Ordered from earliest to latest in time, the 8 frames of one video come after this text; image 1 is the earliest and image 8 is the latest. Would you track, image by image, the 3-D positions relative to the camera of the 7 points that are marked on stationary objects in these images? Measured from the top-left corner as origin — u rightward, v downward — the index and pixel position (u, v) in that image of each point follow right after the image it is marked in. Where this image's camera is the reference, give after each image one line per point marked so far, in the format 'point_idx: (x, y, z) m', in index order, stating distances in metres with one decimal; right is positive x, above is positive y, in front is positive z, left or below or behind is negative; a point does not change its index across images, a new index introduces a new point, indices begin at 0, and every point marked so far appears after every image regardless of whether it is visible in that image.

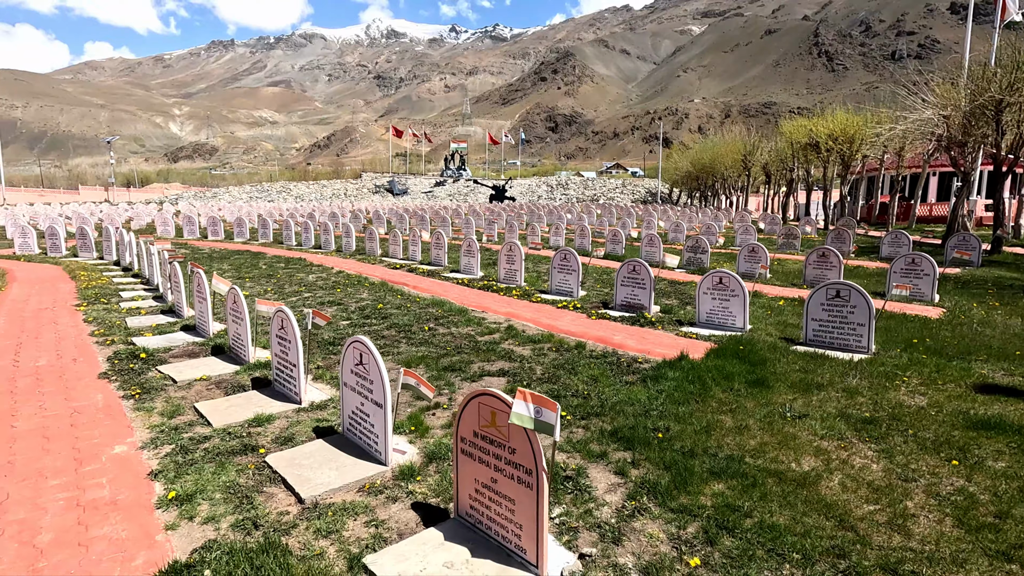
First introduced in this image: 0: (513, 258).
0: (0.0, +0.7, +11.6) m
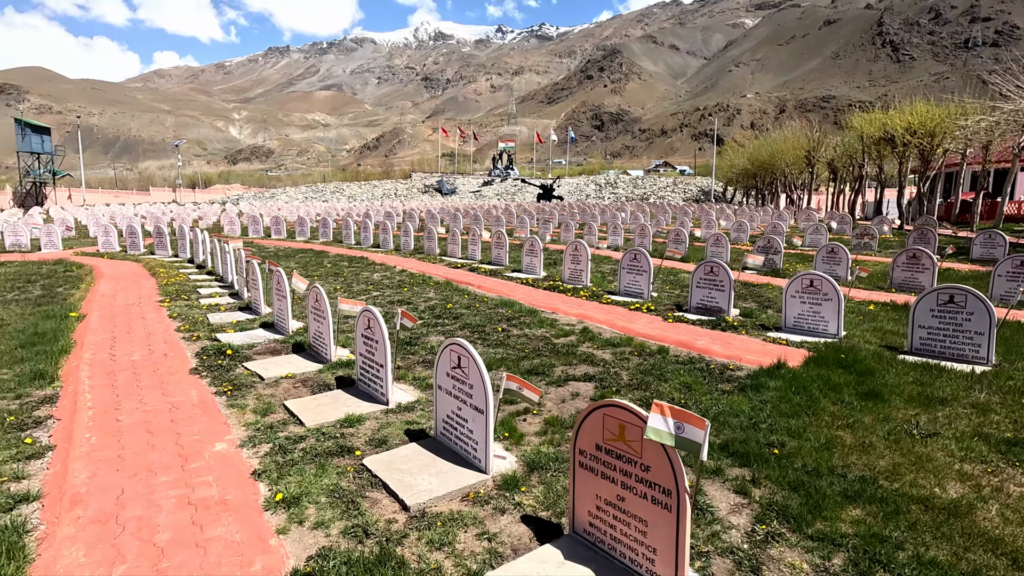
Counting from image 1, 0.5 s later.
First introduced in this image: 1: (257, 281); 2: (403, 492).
0: (+1.4, +0.6, +11.3) m
1: (-4.2, +0.1, +8.8) m
2: (-0.7, -1.4, +3.5) m
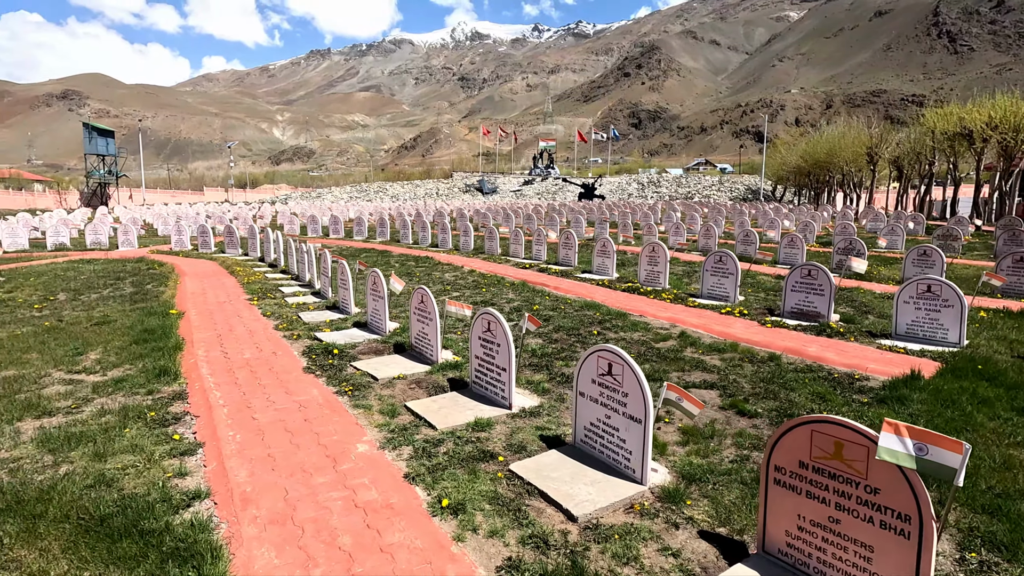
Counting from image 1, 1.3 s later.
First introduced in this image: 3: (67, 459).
0: (+3.0, +0.6, +11.1) m
1: (-2.8, +0.1, +8.9) m
2: (+0.4, -1.4, +3.5) m
3: (-3.5, -1.3, +4.2) m
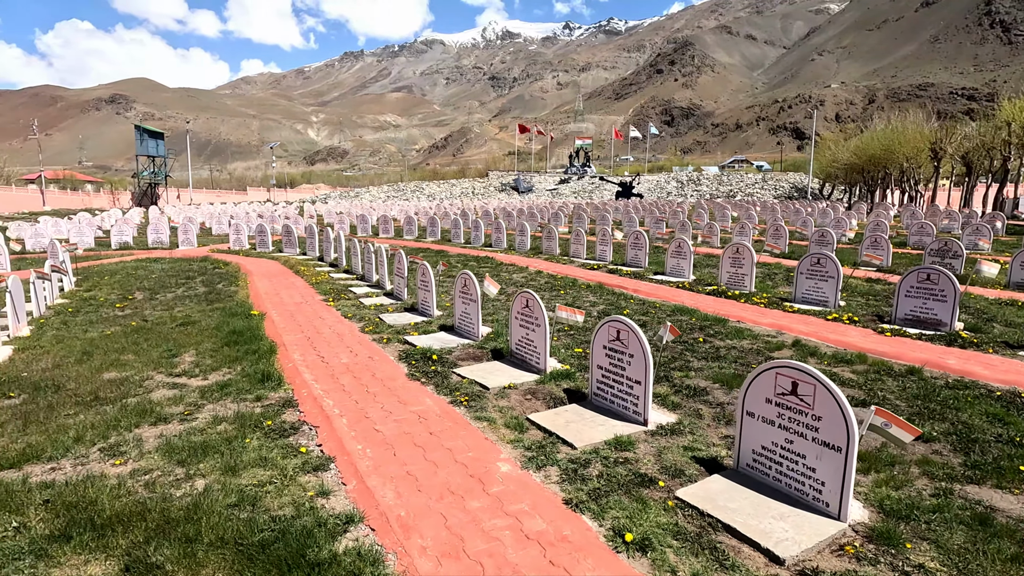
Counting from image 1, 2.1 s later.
0: (+4.5, +0.5, +10.5) m
1: (-1.4, +0.1, +8.7) m
2: (+1.4, -1.4, +3.1) m
3: (-2.4, -1.4, +4.0) m
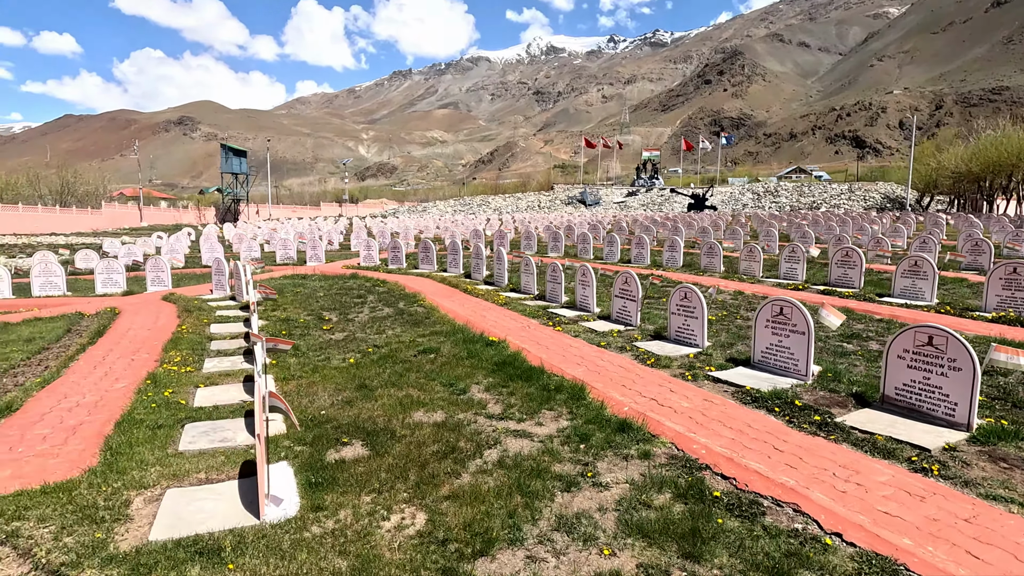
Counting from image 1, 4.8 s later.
0: (+8.6, +0.1, +9.1) m
1: (+2.6, -0.3, +7.7) m
2: (+5.0, -1.7, +1.8) m
3: (+1.3, -1.6, +3.1) m
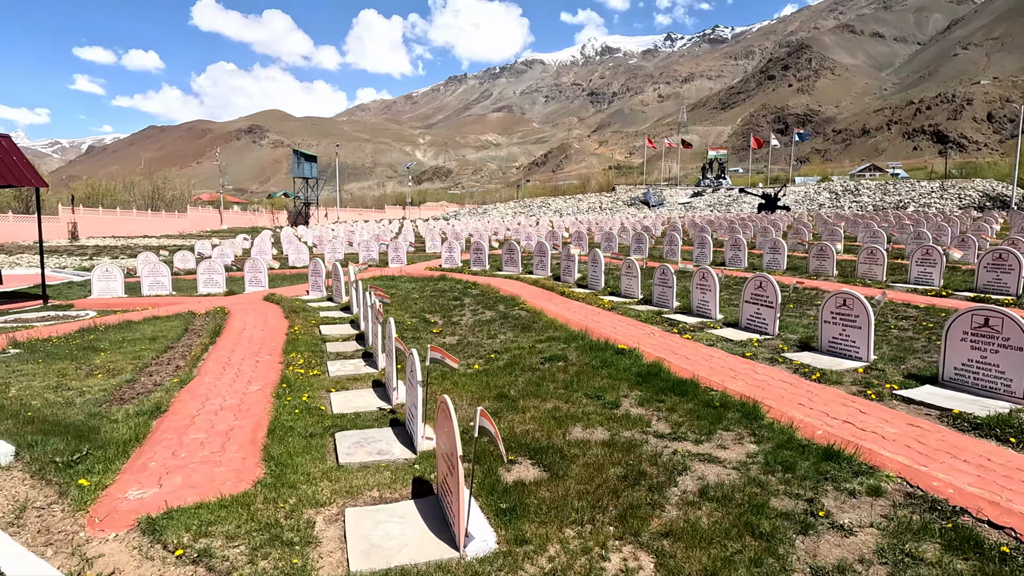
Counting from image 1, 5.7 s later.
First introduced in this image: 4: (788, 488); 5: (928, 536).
0: (+10.5, -0.1, +7.6) m
1: (+4.4, -0.4, +6.9) m
2: (+6.2, -1.8, +0.8) m
3: (+2.6, -1.7, +2.4) m
4: (+2.0, -1.5, +3.9) m
5: (+2.6, -1.6, +3.4) m
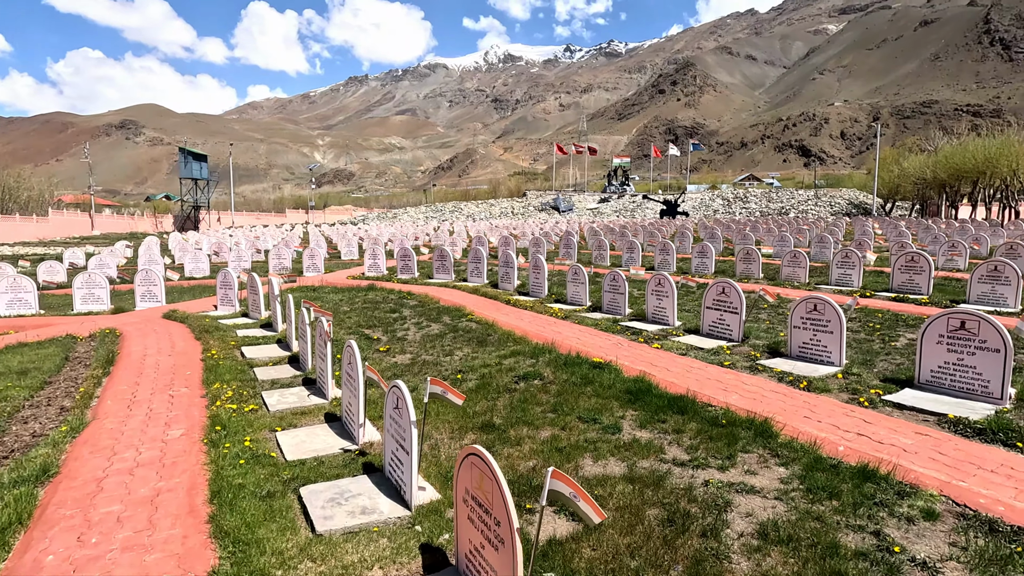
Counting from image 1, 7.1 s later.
0: (+10.0, 0.0, +8.7) m
1: (+4.1, -0.4, +6.9) m
2: (+6.9, -1.7, +1.2) m
3: (+3.1, -1.7, +2.2) m
4: (+2.2, -1.6, +3.6) m
5: (+2.9, -1.6, +3.1) m
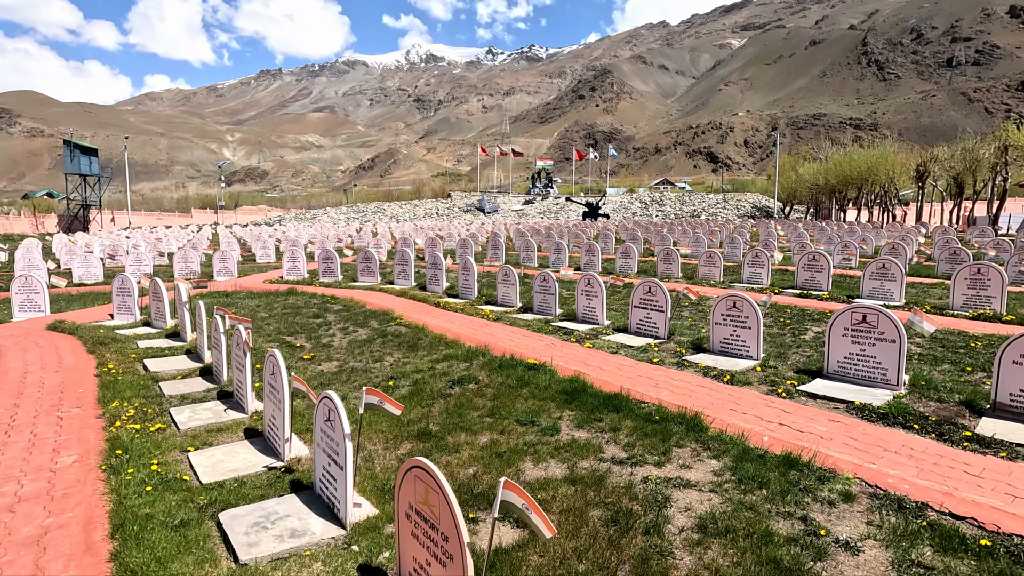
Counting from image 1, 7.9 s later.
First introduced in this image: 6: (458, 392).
0: (+8.8, +0.1, +9.9) m
1: (+3.2, -0.4, +7.3) m
2: (+6.8, -1.7, +2.0) m
3: (+2.9, -1.7, +2.5) m
4: (+1.8, -1.6, +3.8) m
5: (+2.6, -1.6, +3.4) m
6: (-0.6, -1.2, +6.4) m
